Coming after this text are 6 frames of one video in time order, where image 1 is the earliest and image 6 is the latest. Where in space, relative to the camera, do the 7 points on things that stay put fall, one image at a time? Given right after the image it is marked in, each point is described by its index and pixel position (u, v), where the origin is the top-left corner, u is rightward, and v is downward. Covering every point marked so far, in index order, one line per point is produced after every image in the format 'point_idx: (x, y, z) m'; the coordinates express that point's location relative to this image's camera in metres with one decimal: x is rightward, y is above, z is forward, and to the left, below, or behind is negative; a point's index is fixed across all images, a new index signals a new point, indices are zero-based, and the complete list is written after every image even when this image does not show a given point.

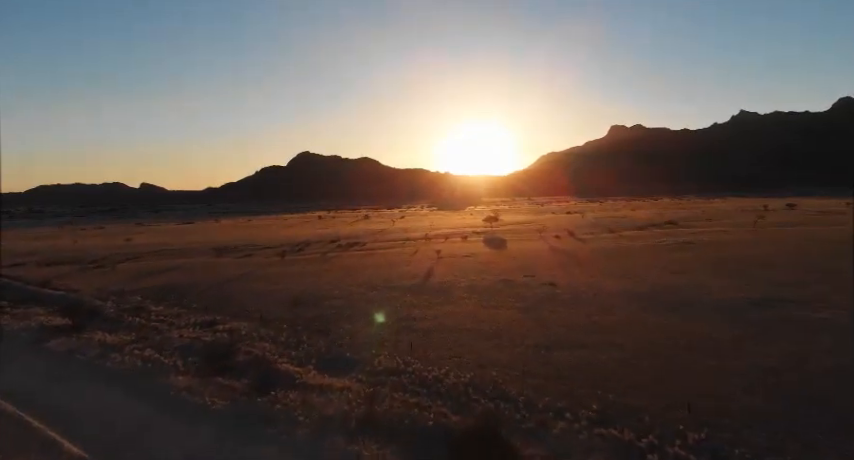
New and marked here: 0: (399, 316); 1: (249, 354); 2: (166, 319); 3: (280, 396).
0: (-1.1, -3.2, +16.8) m
1: (-5.2, -3.6, +13.1) m
2: (-10.0, -3.5, +17.3) m
3: (-3.3, -3.8, +10.2) m
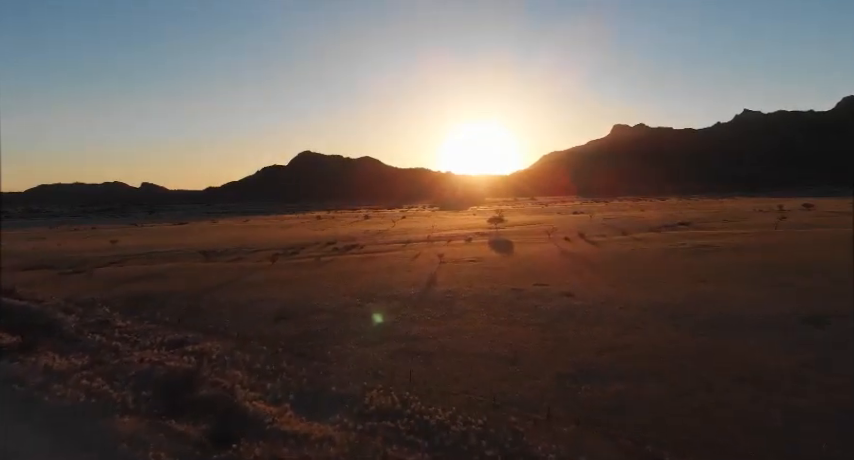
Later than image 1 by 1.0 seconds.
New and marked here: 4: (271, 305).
0: (-1.0, -3.3, +14.6) m
1: (-5.1, -3.8, +10.9) m
2: (-9.9, -3.6, +15.1) m
3: (-3.3, -4.0, +8.0) m
4: (-6.5, -3.2, +18.8) m
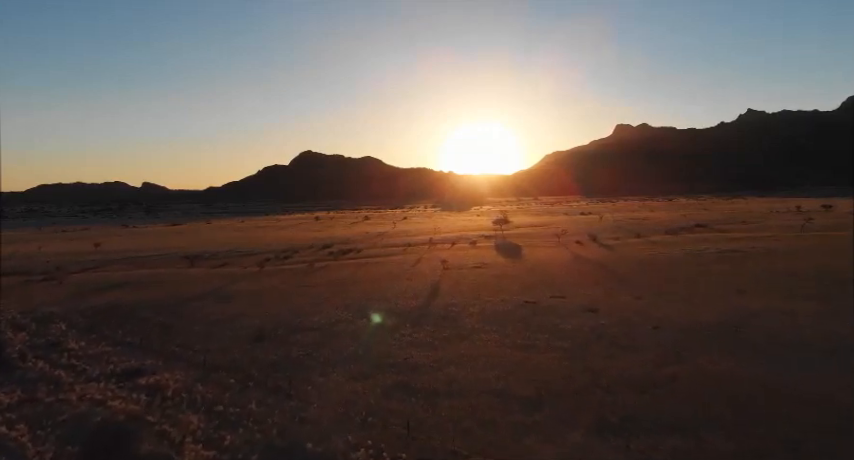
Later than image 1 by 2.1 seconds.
0: (-0.9, -3.5, +12.2) m
1: (-5.1, -4.0, +8.6) m
2: (-9.9, -3.8, +12.8) m
3: (-3.3, -4.2, +5.7) m
4: (-6.5, -3.4, +16.4) m
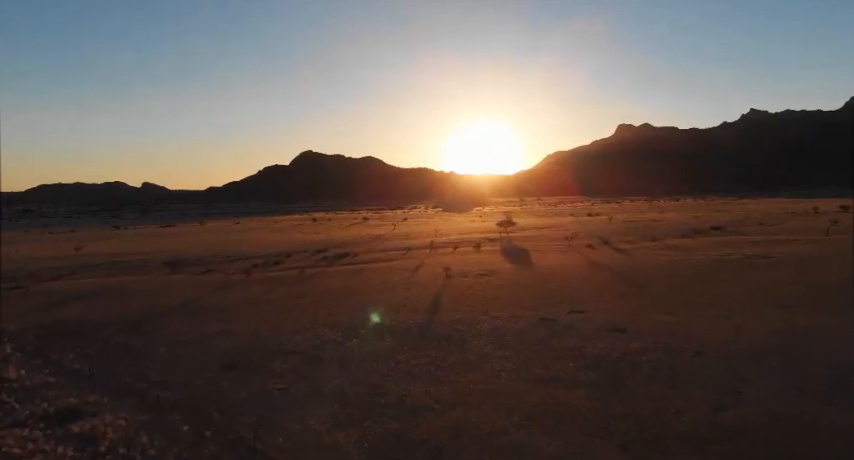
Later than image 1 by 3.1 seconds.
0: (-0.9, -3.7, +10.0) m
1: (-5.1, -4.2, +6.4) m
2: (-9.8, -4.0, +10.6) m
3: (-3.2, -4.4, +3.5) m
4: (-6.4, -3.6, +14.3) m
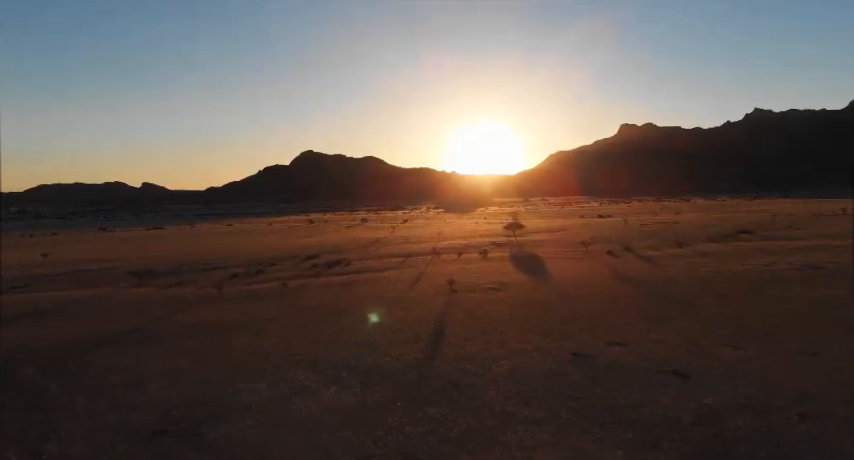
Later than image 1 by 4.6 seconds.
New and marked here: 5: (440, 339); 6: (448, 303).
0: (-0.9, -4.0, +6.7) m
1: (-5.1, -4.5, +3.1) m
2: (-9.8, -4.3, +7.4) m
3: (-3.2, -4.7, +0.2) m
4: (-6.4, -3.9, +11.0) m
5: (+0.5, -3.4, +13.9) m
6: (+0.9, -3.0, +18.5) m
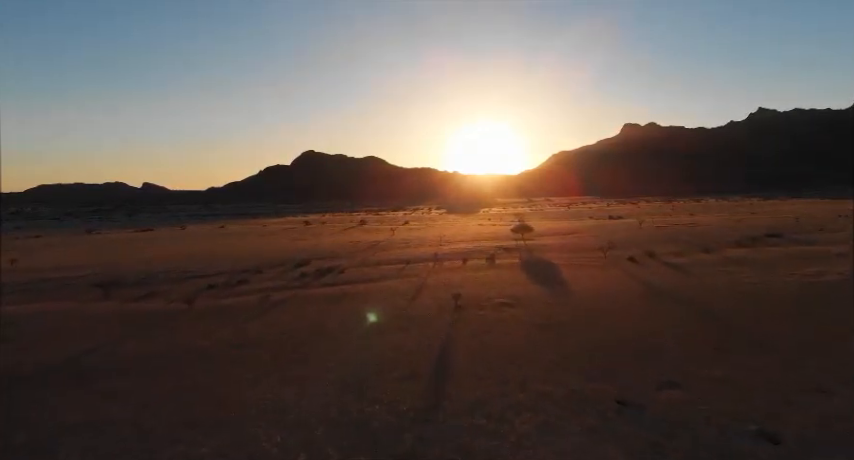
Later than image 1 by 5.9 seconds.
0: (-0.8, -4.3, +4.0) m
1: (-5.0, -4.7, +0.4) m
2: (-9.8, -4.6, +4.7) m
3: (-3.2, -4.9, -2.5) m
4: (-6.3, -4.1, +8.3) m
5: (+0.5, -3.6, +11.2) m
6: (+1.0, -3.2, +15.8) m
